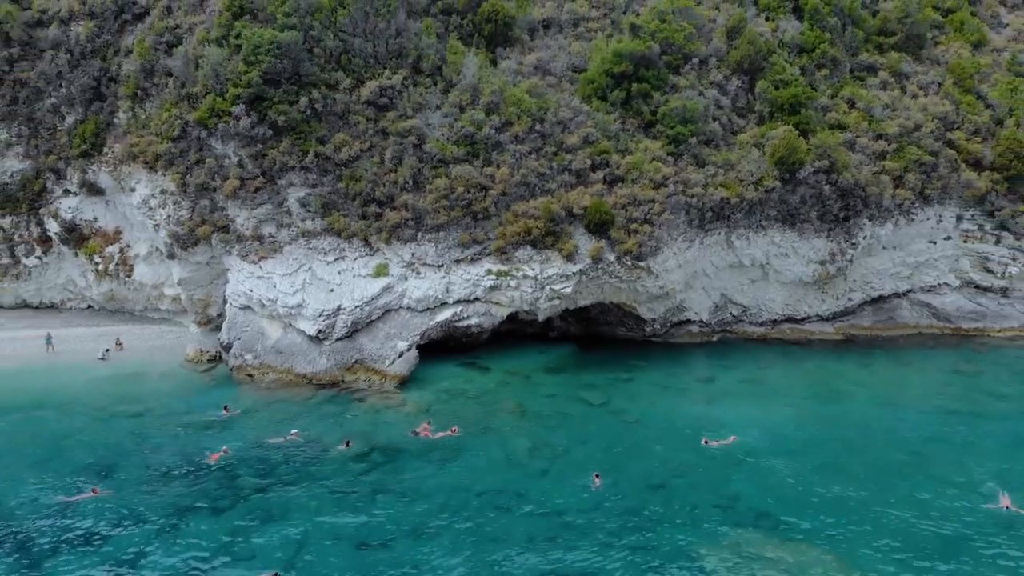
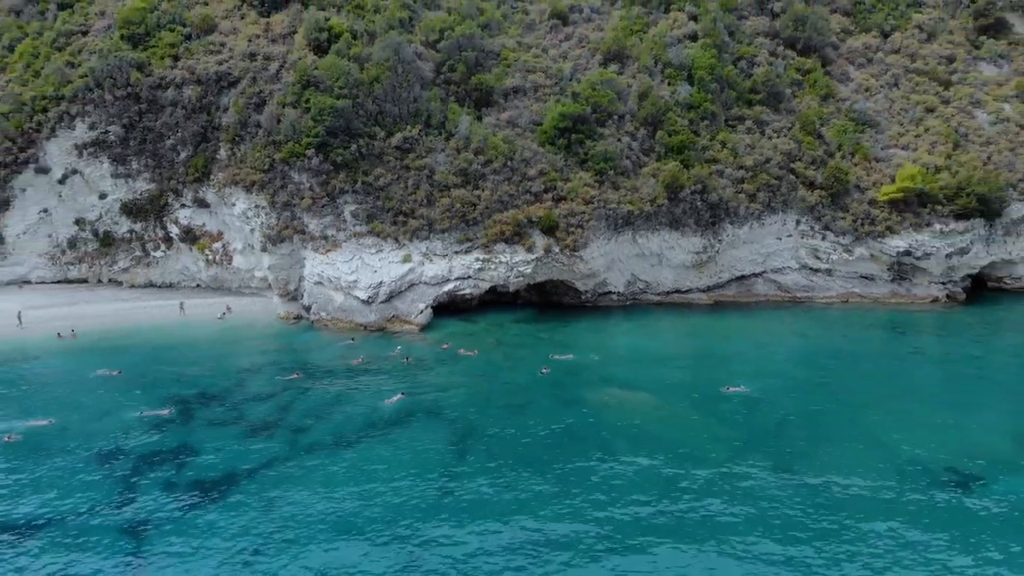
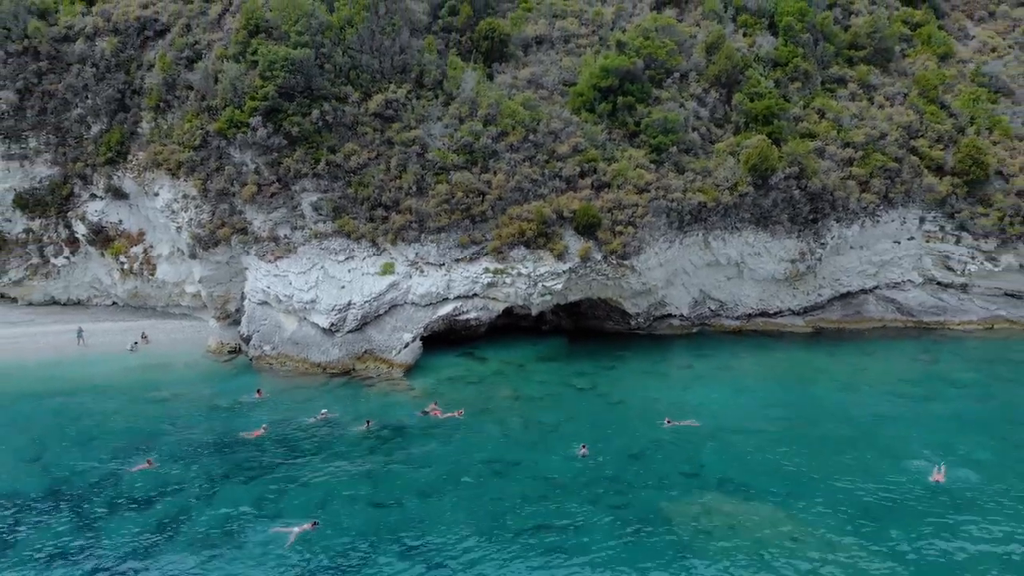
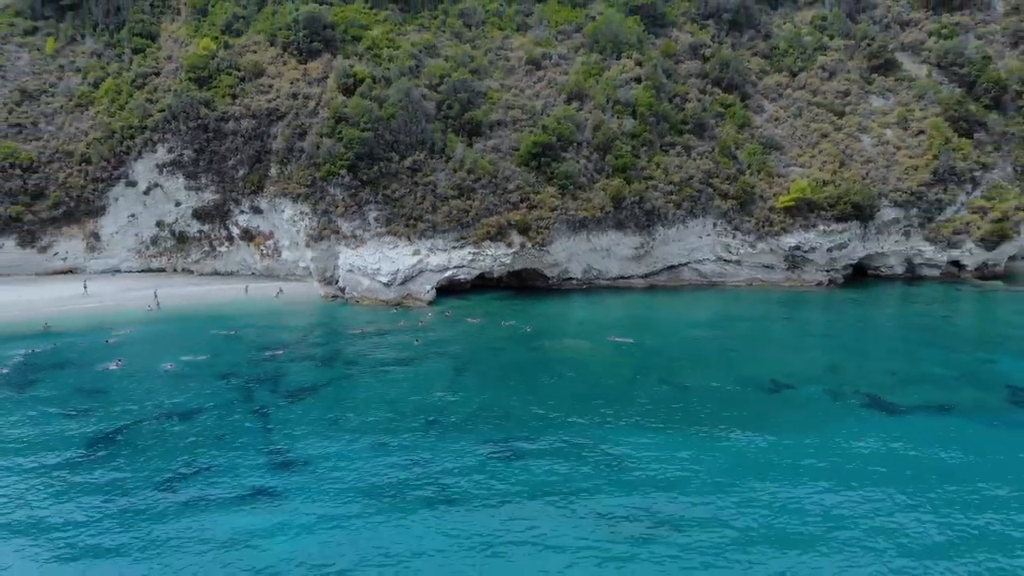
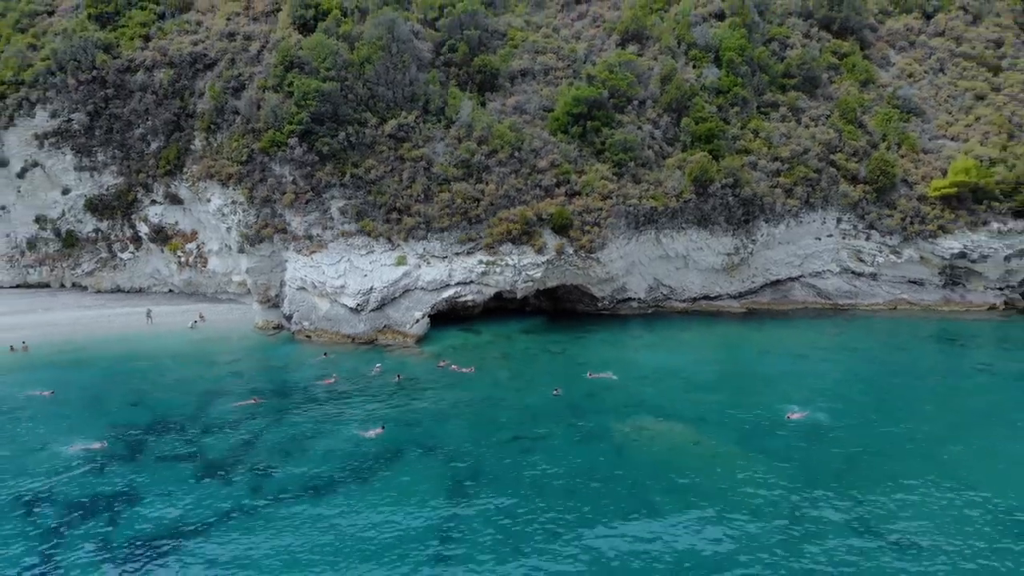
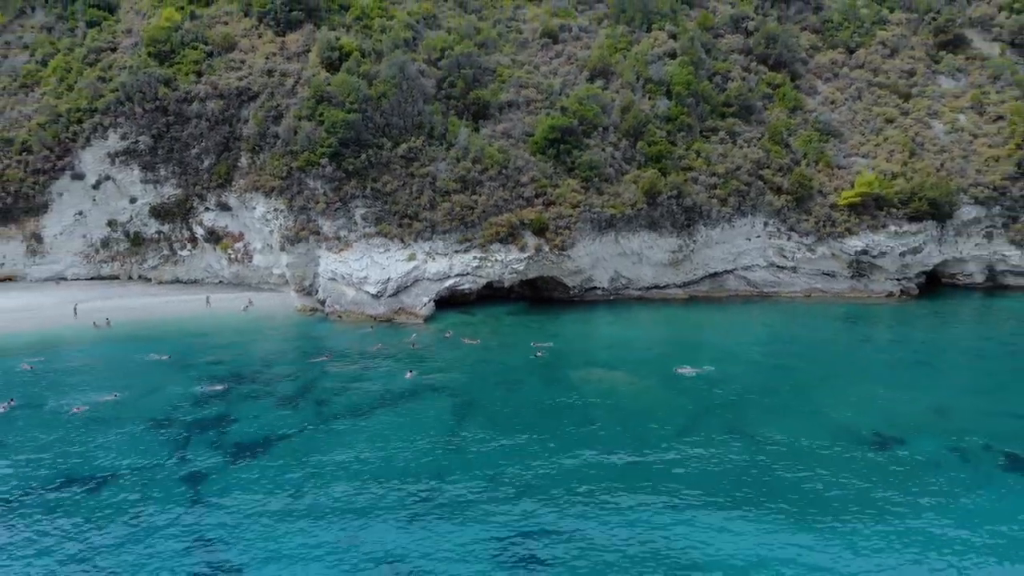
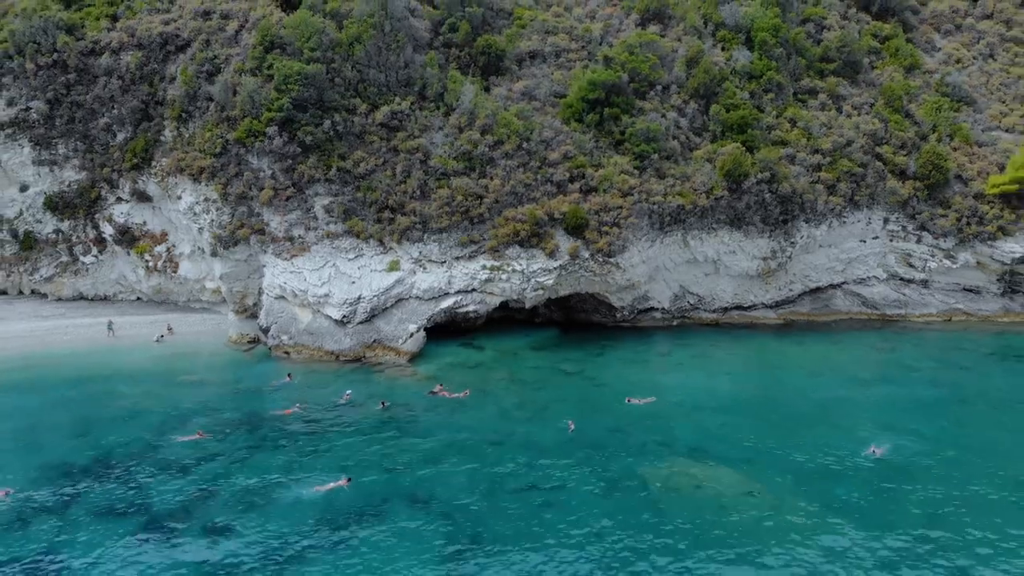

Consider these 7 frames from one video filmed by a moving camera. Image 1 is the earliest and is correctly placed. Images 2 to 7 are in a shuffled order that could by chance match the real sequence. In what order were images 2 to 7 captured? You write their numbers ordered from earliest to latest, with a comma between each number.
3, 7, 5, 2, 6, 4
